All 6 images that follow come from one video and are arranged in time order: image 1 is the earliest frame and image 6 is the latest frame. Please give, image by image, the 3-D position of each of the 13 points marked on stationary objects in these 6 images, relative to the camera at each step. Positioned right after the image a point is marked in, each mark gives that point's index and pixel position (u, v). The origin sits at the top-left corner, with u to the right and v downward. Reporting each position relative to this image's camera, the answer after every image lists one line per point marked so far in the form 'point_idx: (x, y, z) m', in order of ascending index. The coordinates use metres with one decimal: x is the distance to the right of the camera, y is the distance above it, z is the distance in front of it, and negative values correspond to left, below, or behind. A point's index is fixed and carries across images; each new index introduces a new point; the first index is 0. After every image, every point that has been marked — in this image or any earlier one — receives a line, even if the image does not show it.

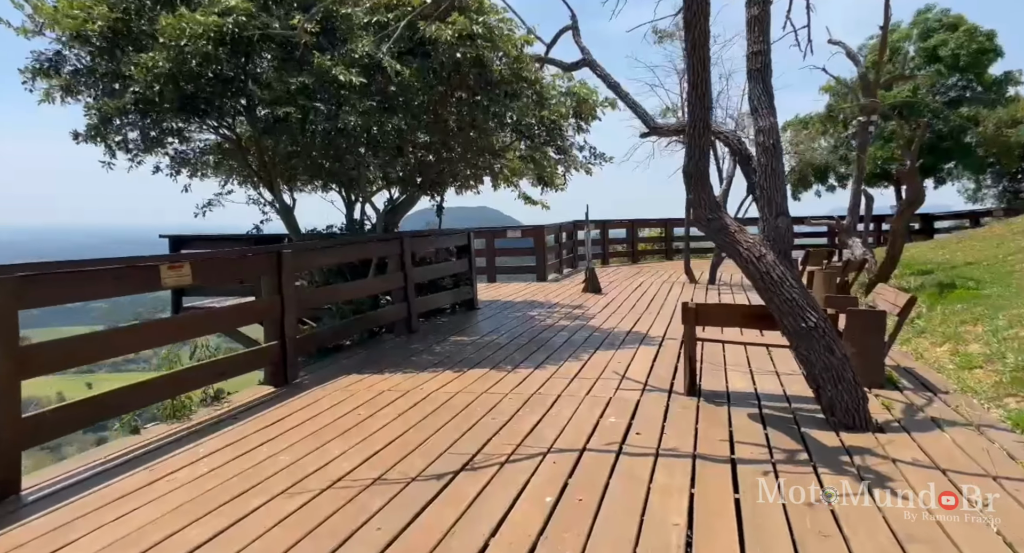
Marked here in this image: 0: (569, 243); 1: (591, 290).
0: (+1.0, +0.6, +11.0) m
1: (+1.0, -0.2, +7.9) m
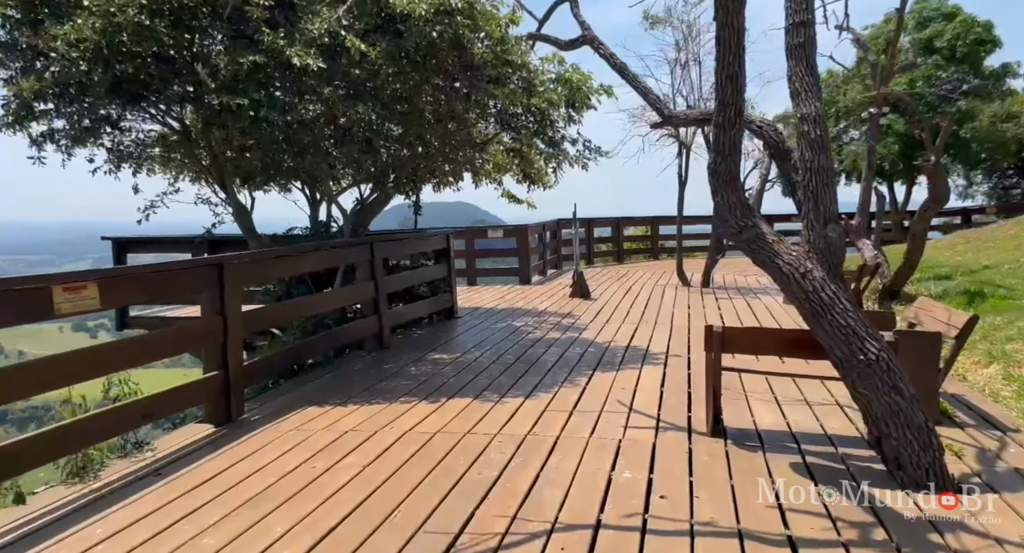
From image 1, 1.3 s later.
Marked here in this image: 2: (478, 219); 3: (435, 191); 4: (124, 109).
0: (+0.7, +0.6, +10.5) m
1: (+0.8, -0.2, +7.4) m
2: (-0.5, +1.0, +10.3) m
3: (-0.8, +0.9, +6.8) m
4: (-2.7, +1.2, +4.4) m
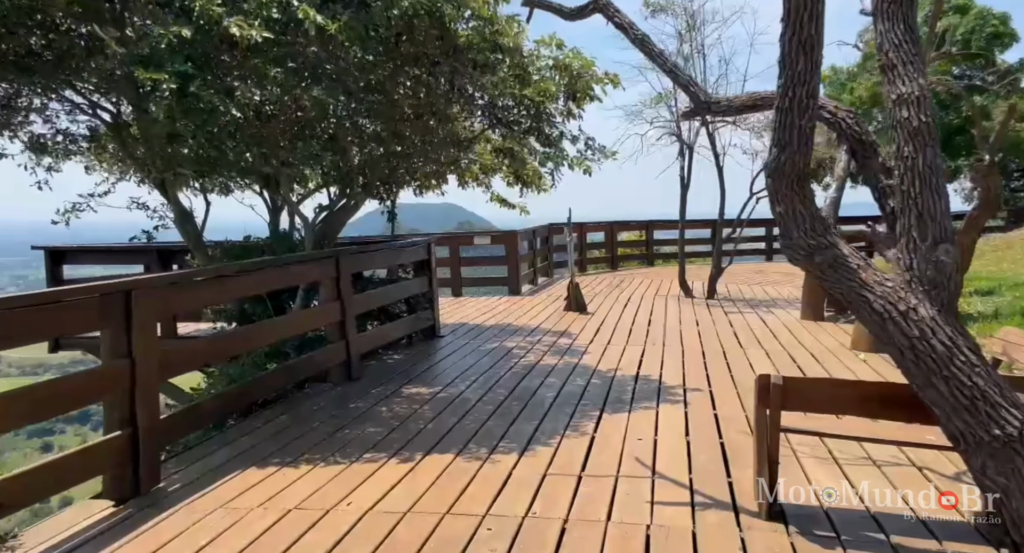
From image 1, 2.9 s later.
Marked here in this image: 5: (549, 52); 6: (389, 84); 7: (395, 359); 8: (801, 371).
0: (+0.5, +0.4, +9.8) m
1: (+0.7, -0.3, +6.7) m
2: (-0.7, +0.8, +9.6) m
3: (-1.0, +0.8, +6.1) m
4: (-2.7, +1.0, +3.7) m
5: (+0.2, +1.5, +4.1) m
6: (-0.8, +1.2, +4.0) m
7: (-0.9, -0.6, +4.7) m
8: (+1.9, -0.6, +4.2) m
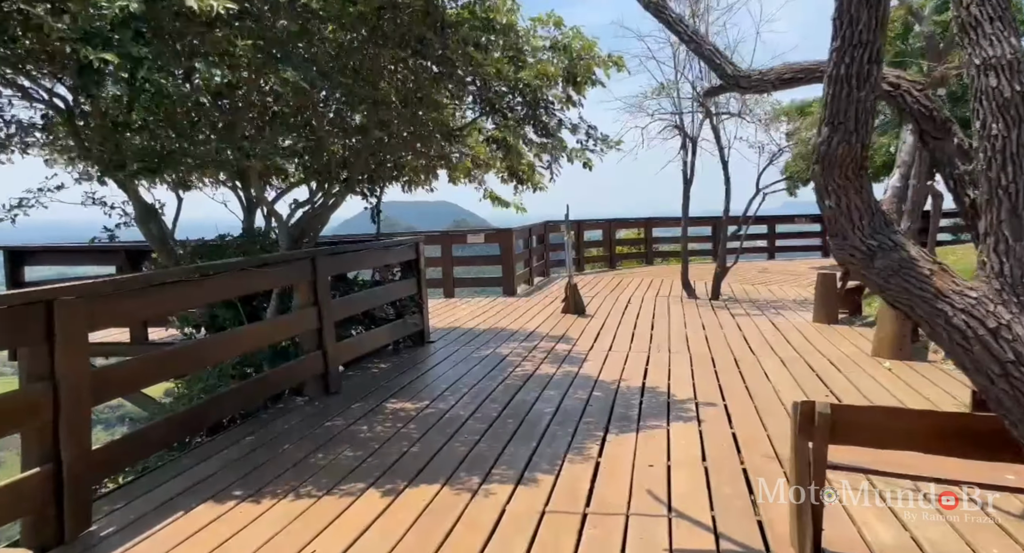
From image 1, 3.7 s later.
0: (+0.4, +0.4, +9.5) m
1: (+0.6, -0.4, +6.4) m
2: (-0.8, +0.8, +9.2) m
3: (-1.0, +0.8, +5.8) m
4: (-2.8, +1.0, +3.3) m
5: (+0.2, +1.5, +3.7) m
6: (-0.8, +1.2, +3.6) m
7: (-0.9, -0.6, +4.3) m
8: (+1.9, -0.6, +3.9) m
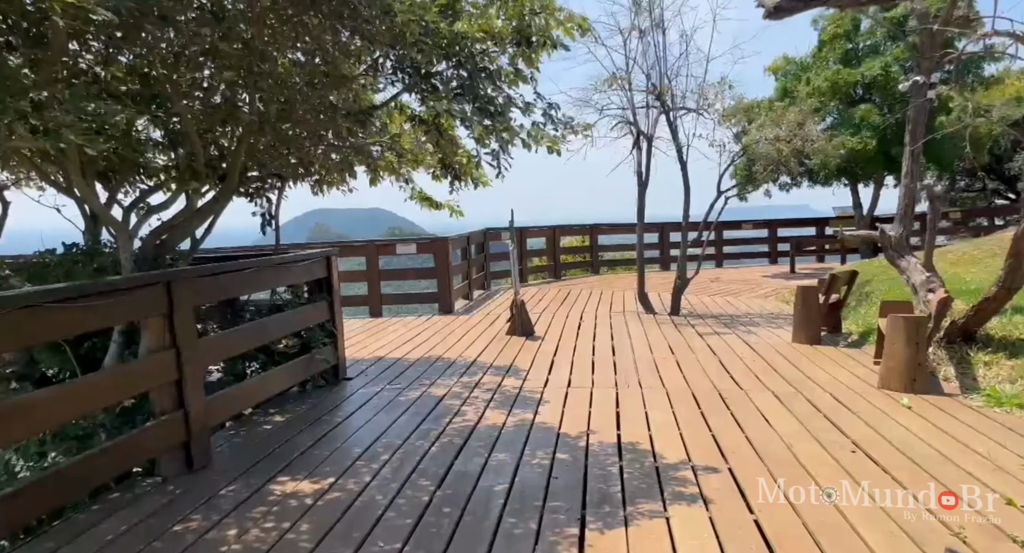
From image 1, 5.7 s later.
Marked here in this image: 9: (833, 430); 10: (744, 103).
0: (-0.4, +0.3, +8.6) m
1: (+0.1, -0.5, +5.5) m
2: (-1.6, +0.6, +8.2) m
3: (-1.5, +0.6, +4.8) m
4: (-3.0, +0.9, +2.1) m
5: (-0.1, +1.3, +2.9) m
6: (-1.1, +1.1, +2.7) m
7: (-1.2, -0.8, +3.3) m
8: (+1.6, -0.7, +3.2) m
9: (+1.6, -0.8, +3.1) m
10: (+2.6, +1.9, +7.1) m
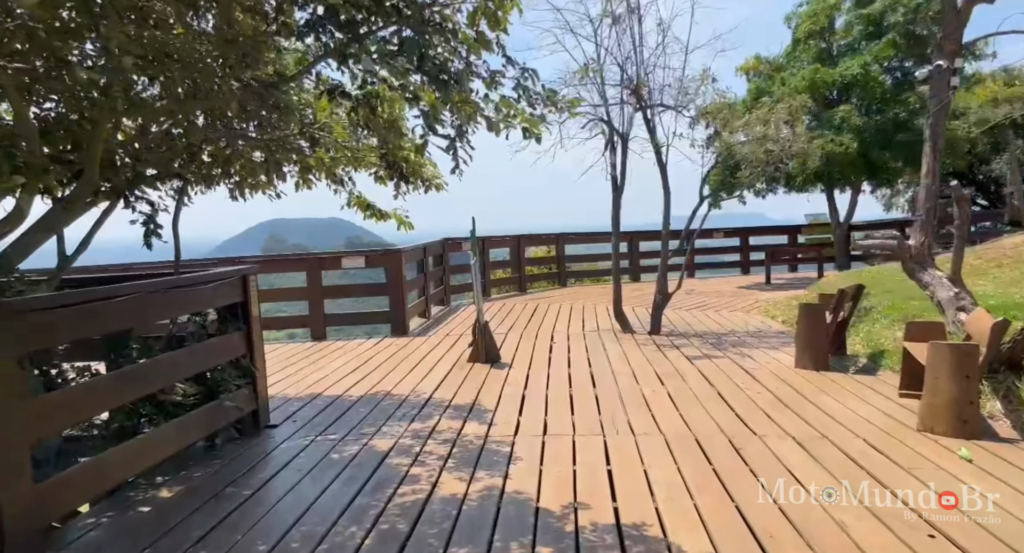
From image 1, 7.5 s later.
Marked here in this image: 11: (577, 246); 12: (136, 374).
0: (-0.9, +0.1, +7.8) m
1: (-0.2, -0.6, +4.8) m
2: (-2.1, +0.4, +7.4) m
3: (-1.7, +0.5, +3.9) m
4: (-3.1, +0.7, +1.2) m
5: (-0.3, +1.2, +2.1) m
6: (-1.2, +0.9, +1.9) m
7: (-1.4, -0.9, +2.5) m
8: (+1.5, -0.8, +2.5) m
9: (+1.4, -0.8, +2.4) m
10: (+2.2, +1.8, +6.5) m
11: (+1.1, +0.5, +10.3) m
12: (-1.5, -0.4, +2.5) m
